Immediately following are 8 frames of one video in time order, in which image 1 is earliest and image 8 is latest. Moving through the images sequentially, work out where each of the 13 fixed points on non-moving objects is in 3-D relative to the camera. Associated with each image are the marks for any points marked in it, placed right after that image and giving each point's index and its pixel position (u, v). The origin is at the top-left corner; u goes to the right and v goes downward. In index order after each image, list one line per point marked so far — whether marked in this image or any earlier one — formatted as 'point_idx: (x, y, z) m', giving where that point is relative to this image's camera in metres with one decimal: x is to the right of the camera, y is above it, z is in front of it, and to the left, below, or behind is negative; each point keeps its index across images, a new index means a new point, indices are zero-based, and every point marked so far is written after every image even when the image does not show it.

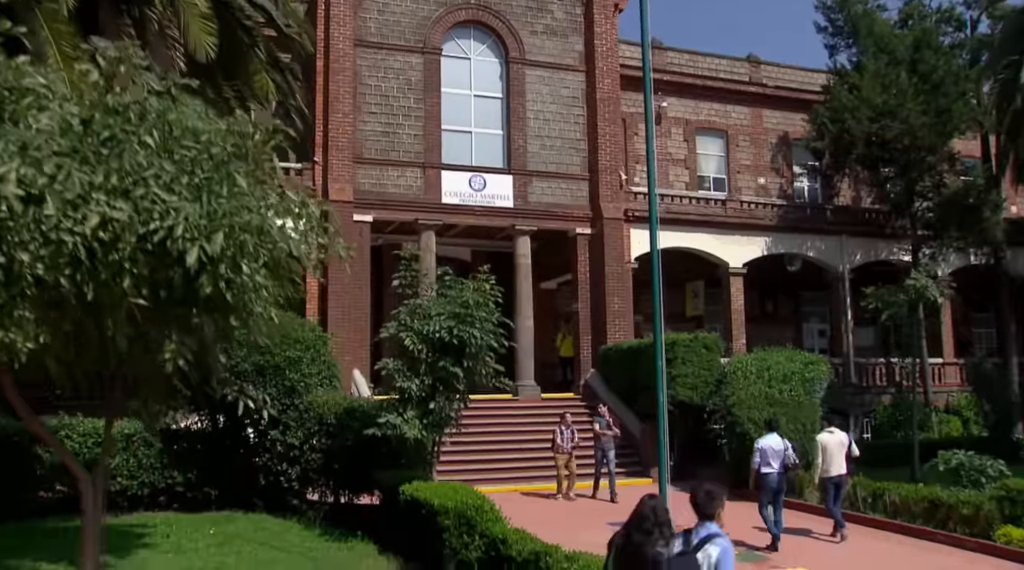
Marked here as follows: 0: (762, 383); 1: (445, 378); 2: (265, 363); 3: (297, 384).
0: (+5.0, -2.0, +17.4) m
1: (-0.9, -1.3, +11.8) m
2: (-4.1, -1.3, +14.3) m
3: (-3.6, -1.6, +14.5) m
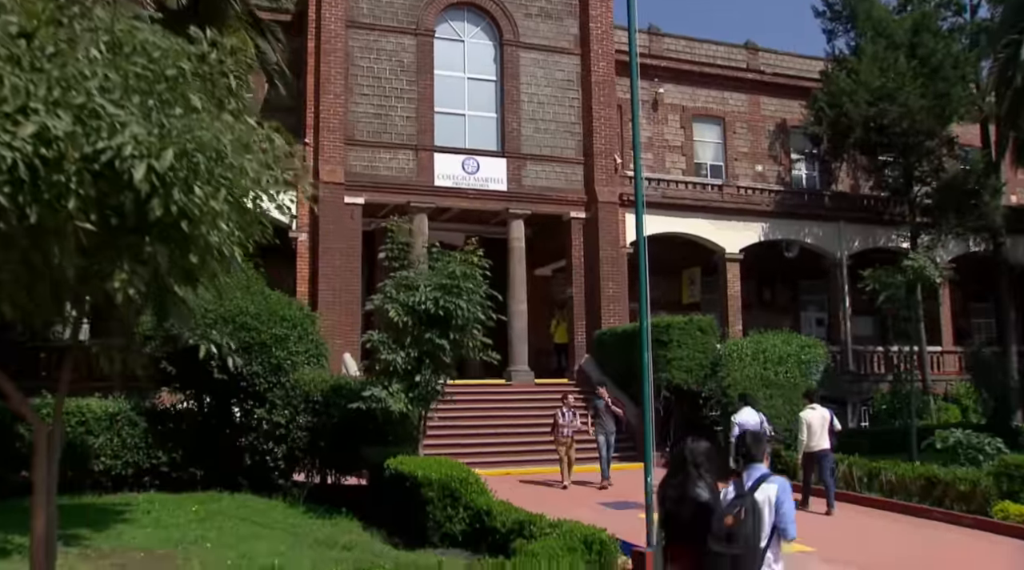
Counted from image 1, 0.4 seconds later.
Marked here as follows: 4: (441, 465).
0: (+4.9, -1.6, +17.1) m
1: (-1.1, -0.9, +11.6) m
2: (-4.2, -0.9, +14.0) m
3: (-3.7, -1.3, +14.2) m
4: (-0.8, -2.2, +10.4) m
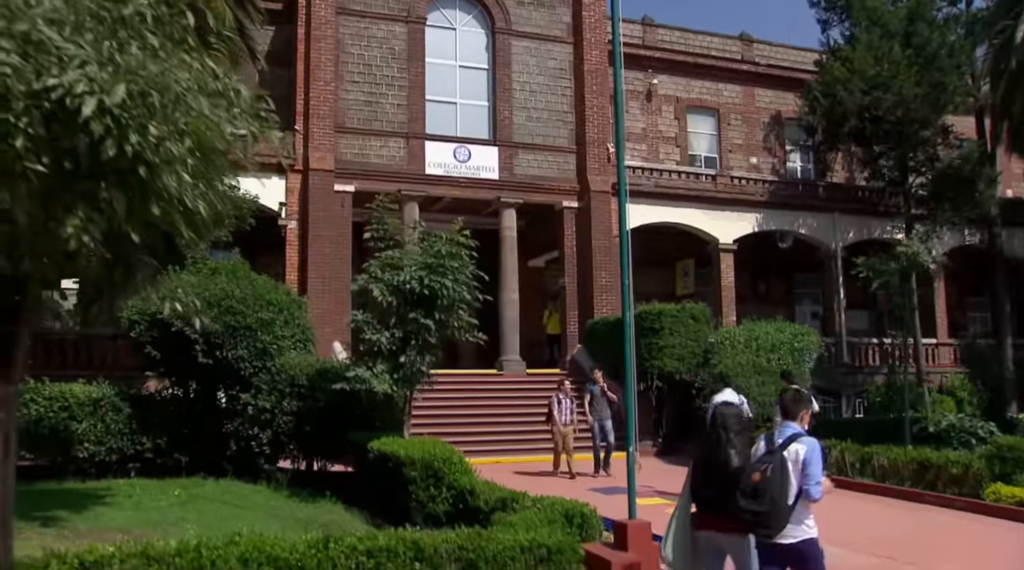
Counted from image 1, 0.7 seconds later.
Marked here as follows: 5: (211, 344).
0: (+4.7, -1.3, +17.0) m
1: (-1.3, -0.6, +11.4) m
2: (-4.4, -0.6, +13.8) m
3: (-3.9, -1.0, +14.1) m
4: (-1.0, -1.9, +10.2) m
5: (-4.8, -1.0, +13.9) m
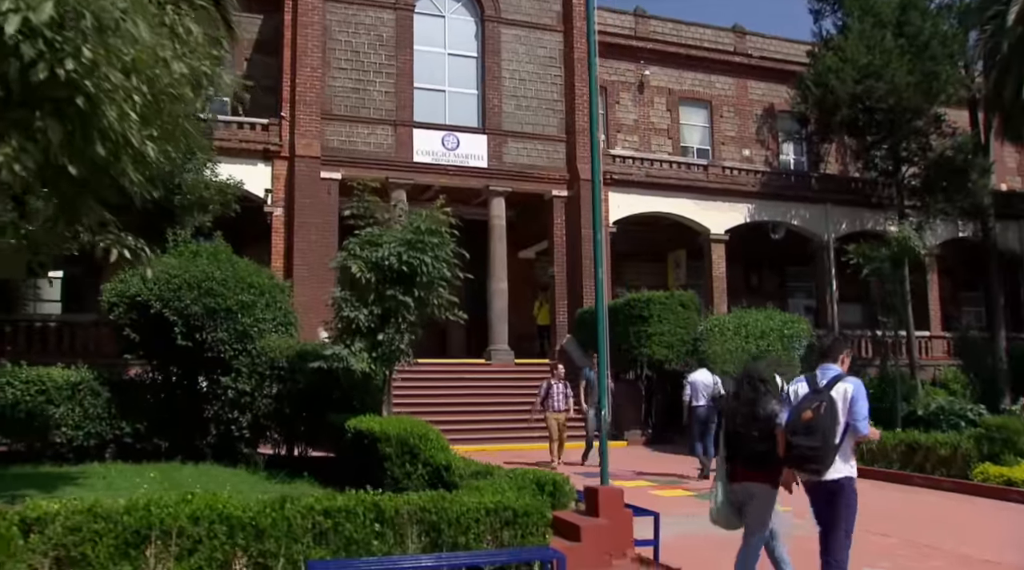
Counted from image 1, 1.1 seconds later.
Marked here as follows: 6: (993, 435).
0: (+4.4, -1.1, +16.8) m
1: (-1.5, -0.3, +11.2) m
2: (-4.7, -0.3, +13.6) m
3: (-4.2, -0.7, +13.9) m
4: (-1.3, -1.6, +10.0) m
5: (-5.1, -0.7, +13.7) m
6: (+6.3, -1.9, +11.2) m
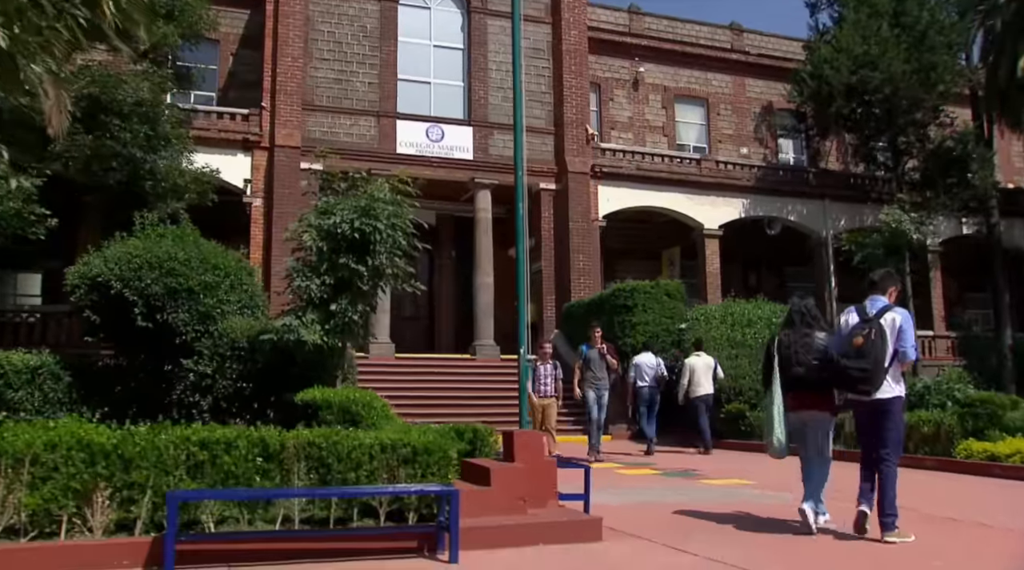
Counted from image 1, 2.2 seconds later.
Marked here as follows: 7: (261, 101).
0: (+4.0, -0.8, +16.2) m
1: (-2.1, +0.1, +10.8) m
2: (-5.1, 0.0, +13.3) m
3: (-4.7, -0.4, +13.5) m
4: (-1.8, -1.2, +9.6) m
5: (-5.6, -0.3, +13.3) m
6: (+5.7, -1.5, +10.6) m
7: (-5.7, +4.2, +19.8) m
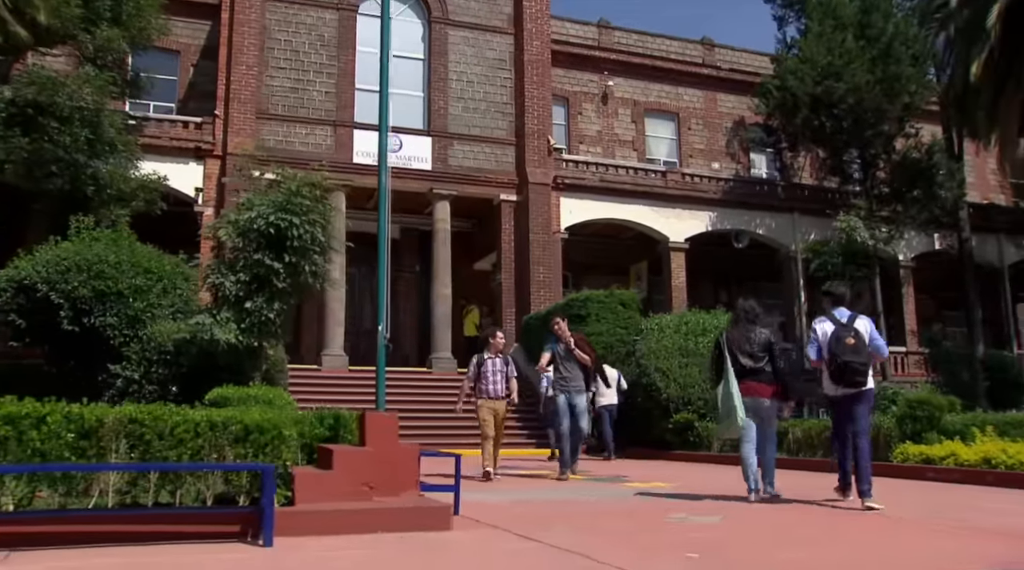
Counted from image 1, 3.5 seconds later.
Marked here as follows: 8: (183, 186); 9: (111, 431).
0: (+3.0, -0.9, +15.8) m
1: (-3.0, +0.1, +10.5) m
2: (-6.1, -0.1, +12.9) m
3: (-5.6, -0.4, +13.1) m
4: (-2.8, -1.1, +9.2) m
5: (-6.5, -0.4, +12.9) m
6: (+4.8, -1.5, +10.2) m
7: (-6.7, +4.0, +19.5) m
8: (-7.1, +2.1, +18.7) m
9: (-2.3, -0.8, +5.0) m
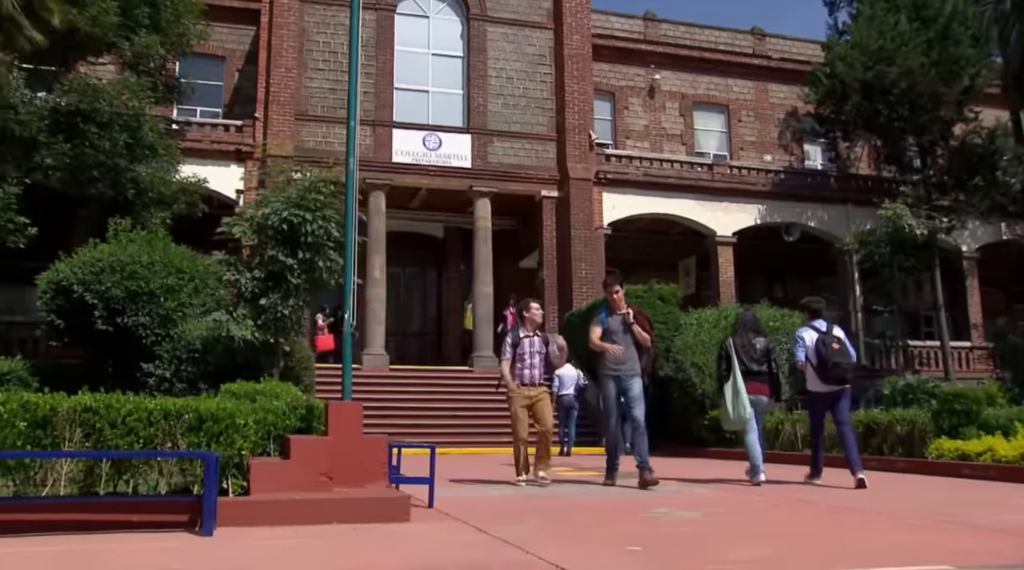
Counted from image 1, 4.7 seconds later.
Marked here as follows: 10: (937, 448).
0: (+3.6, -0.8, +15.4) m
1: (-2.8, +0.2, +10.5) m
2: (-5.7, -0.1, +13.1) m
3: (-5.2, -0.4, +13.3) m
4: (-2.7, -1.1, +9.2) m
5: (-6.1, -0.4, +13.2) m
6: (+4.9, -1.4, +9.6) m
7: (-5.8, +3.9, +19.8) m
8: (-6.3, +2.1, +19.0) m
9: (-2.5, -0.8, +5.0) m
10: (+4.6, -1.8, +9.3) m
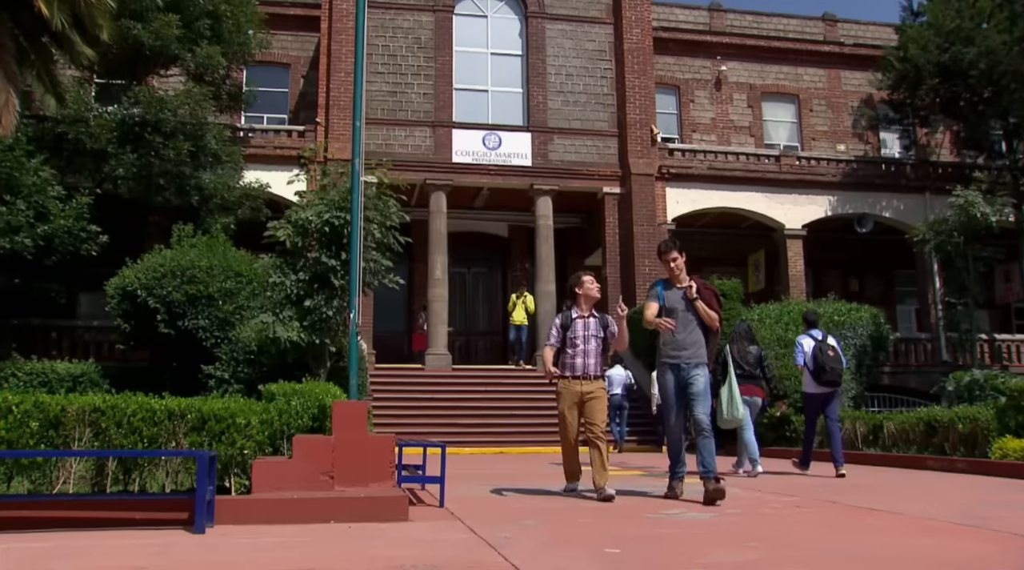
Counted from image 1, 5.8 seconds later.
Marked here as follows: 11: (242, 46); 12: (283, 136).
0: (+4.6, -0.7, +14.9) m
1: (-2.3, +0.2, +10.6) m
2: (-4.9, -0.1, +13.5) m
3: (-4.4, -0.5, +13.6) m
4: (-2.3, -1.1, +9.3) m
5: (-5.3, -0.5, +13.6) m
6: (+5.4, -1.2, +9.1) m
7: (-4.5, +3.9, +20.2) m
8: (-5.0, +2.0, +19.4) m
9: (-2.5, -0.8, +5.1) m
10: (+5.0, -1.7, +8.7) m
11: (-5.5, +4.9, +17.8) m
12: (-5.2, +3.4, +19.6) m
